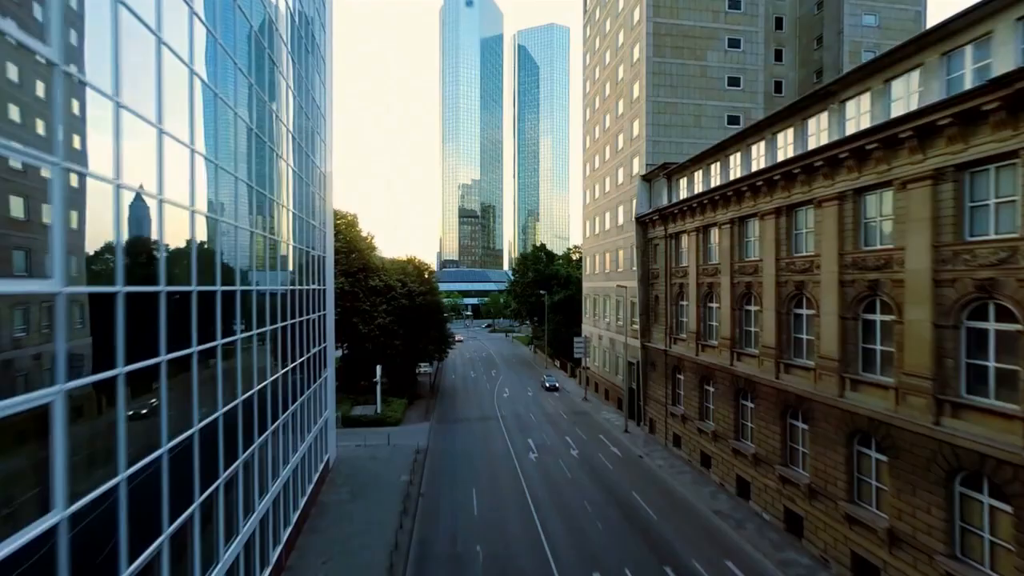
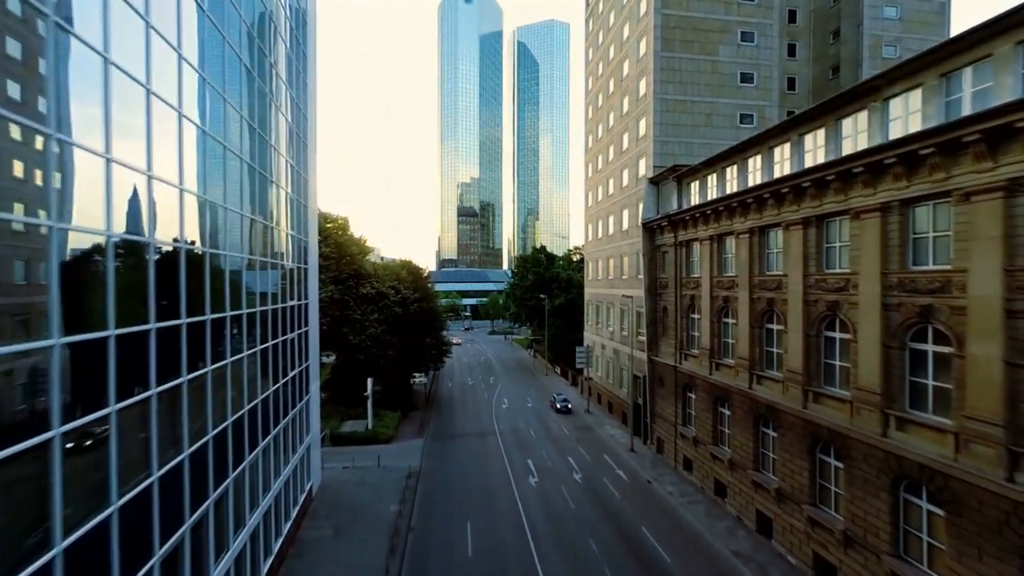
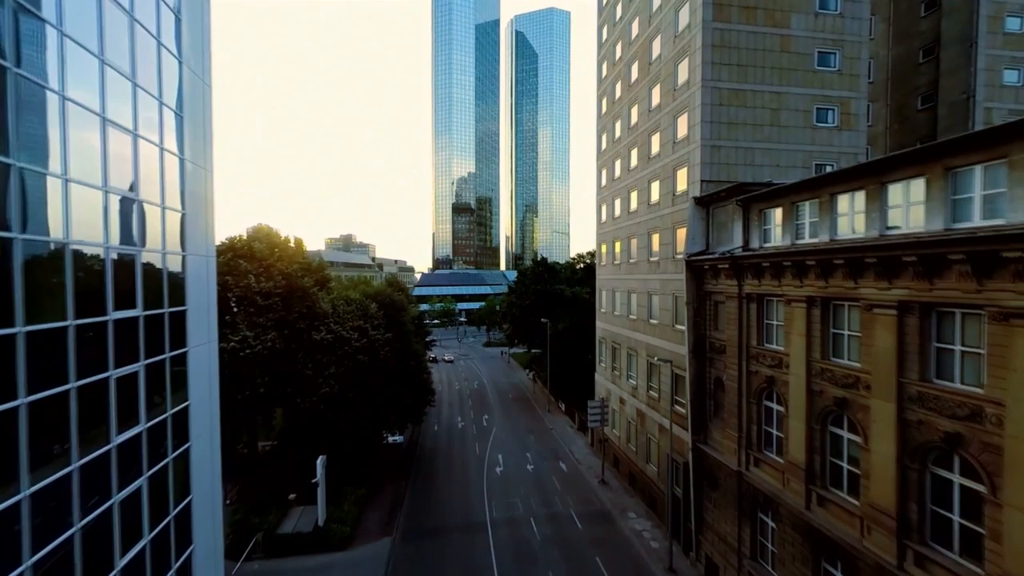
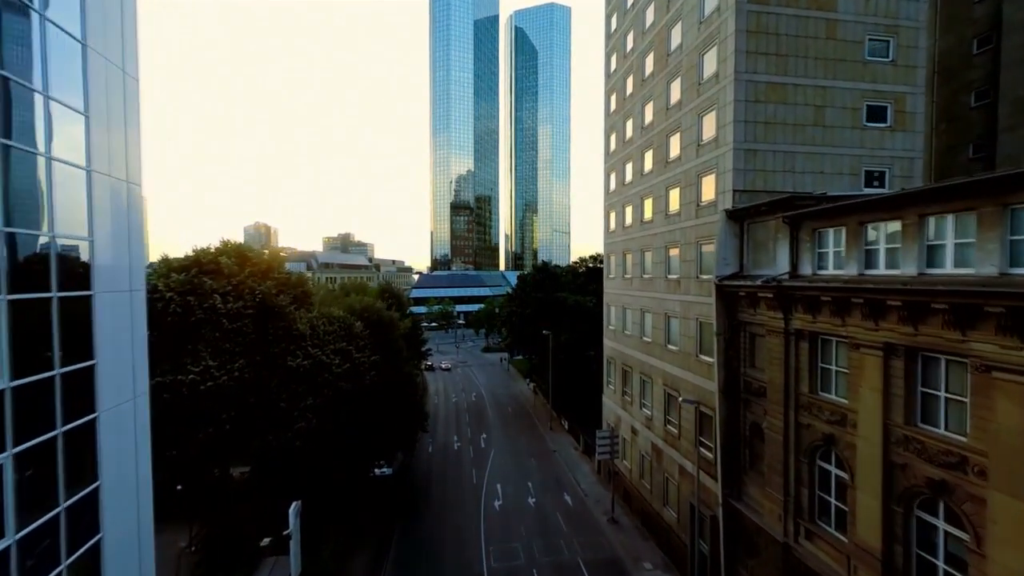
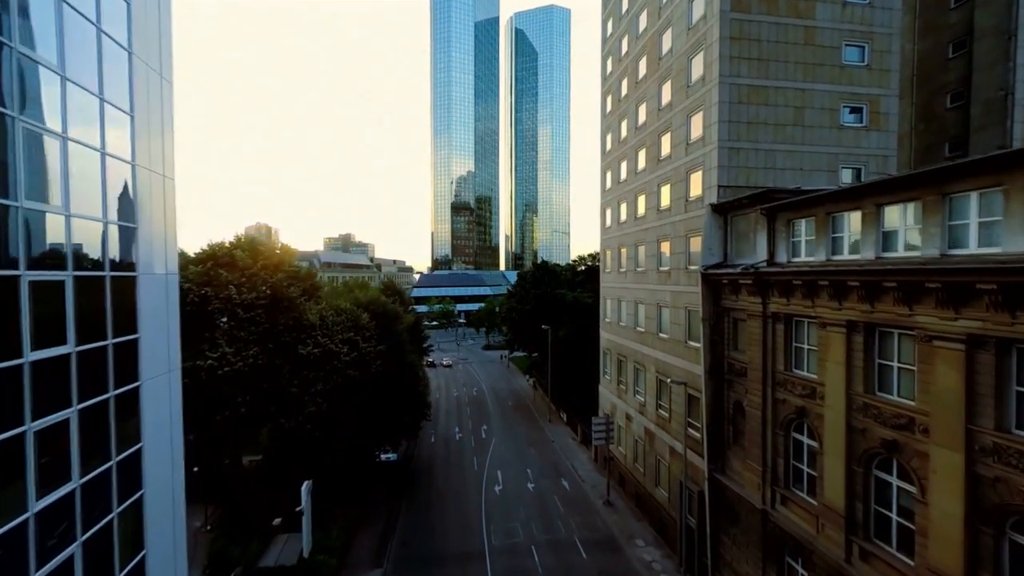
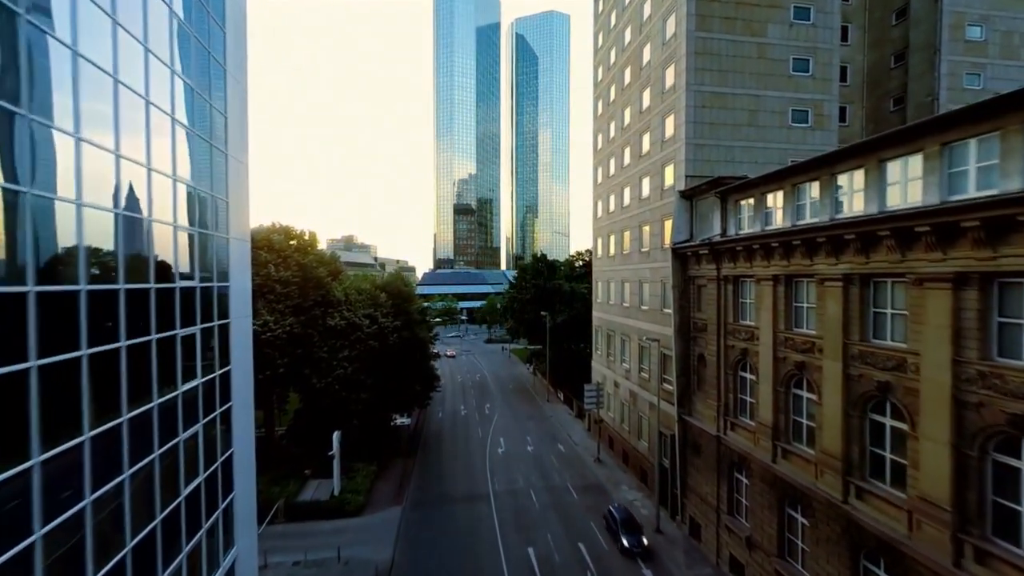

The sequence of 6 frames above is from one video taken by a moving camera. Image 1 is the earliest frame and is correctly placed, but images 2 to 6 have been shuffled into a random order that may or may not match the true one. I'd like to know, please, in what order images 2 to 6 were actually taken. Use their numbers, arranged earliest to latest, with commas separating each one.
2, 6, 3, 5, 4
